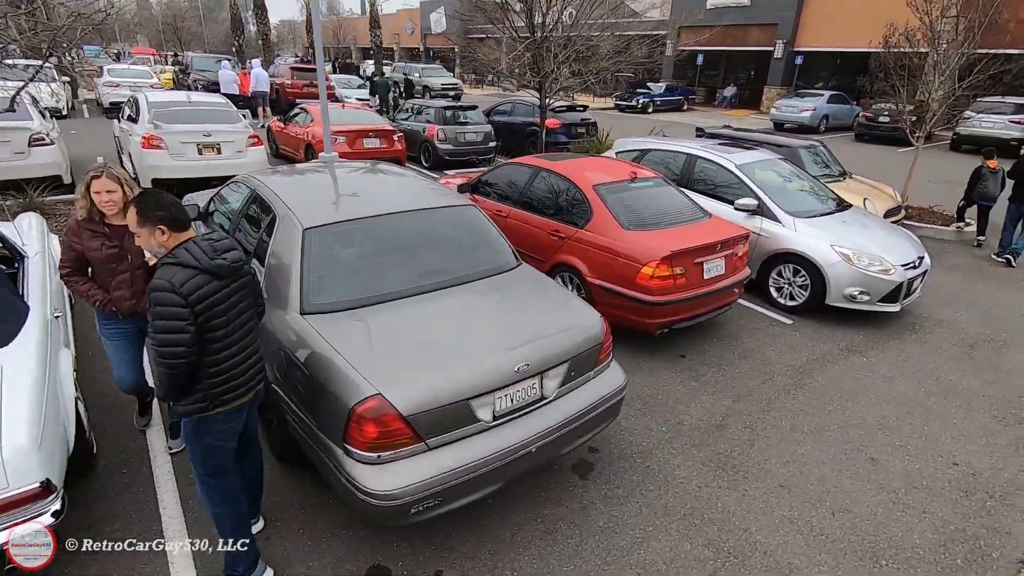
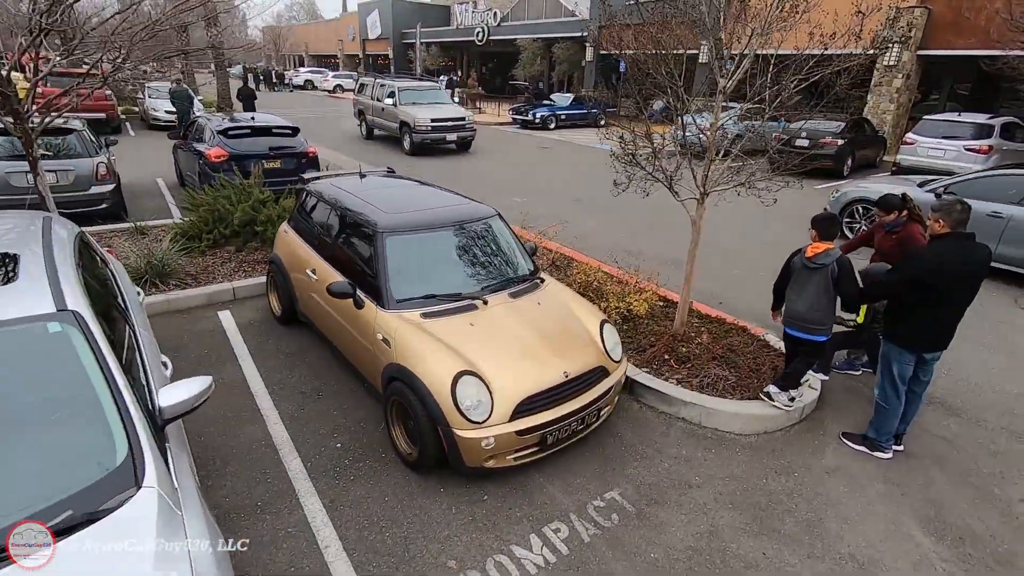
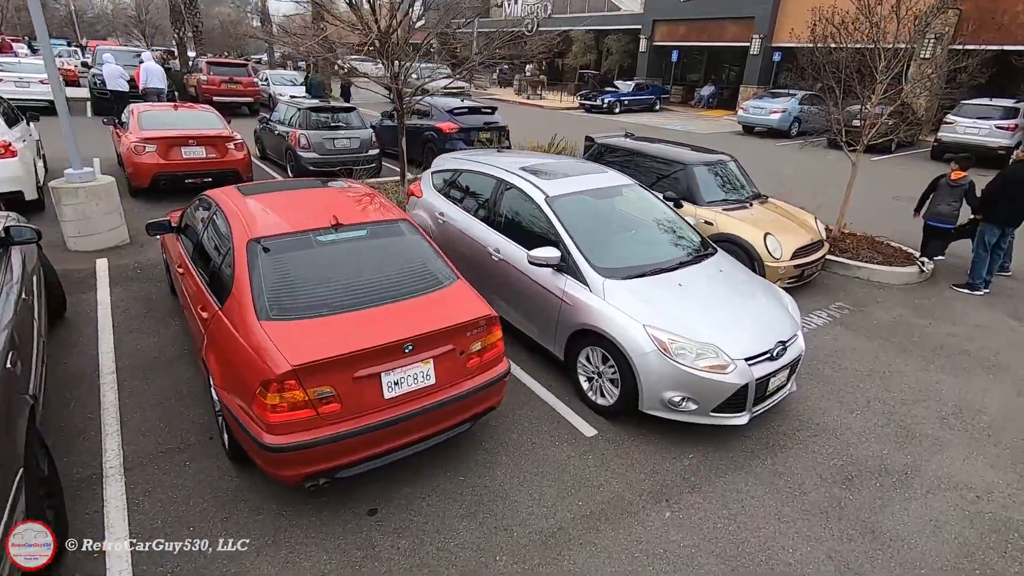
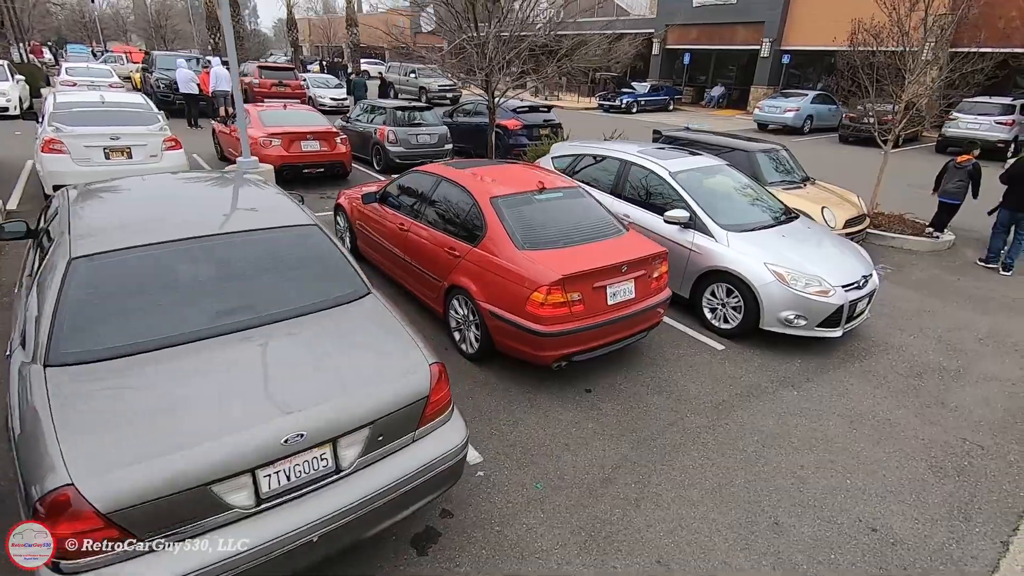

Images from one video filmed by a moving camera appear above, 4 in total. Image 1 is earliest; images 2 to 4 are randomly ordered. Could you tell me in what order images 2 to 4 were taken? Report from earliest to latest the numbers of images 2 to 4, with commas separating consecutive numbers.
4, 3, 2
